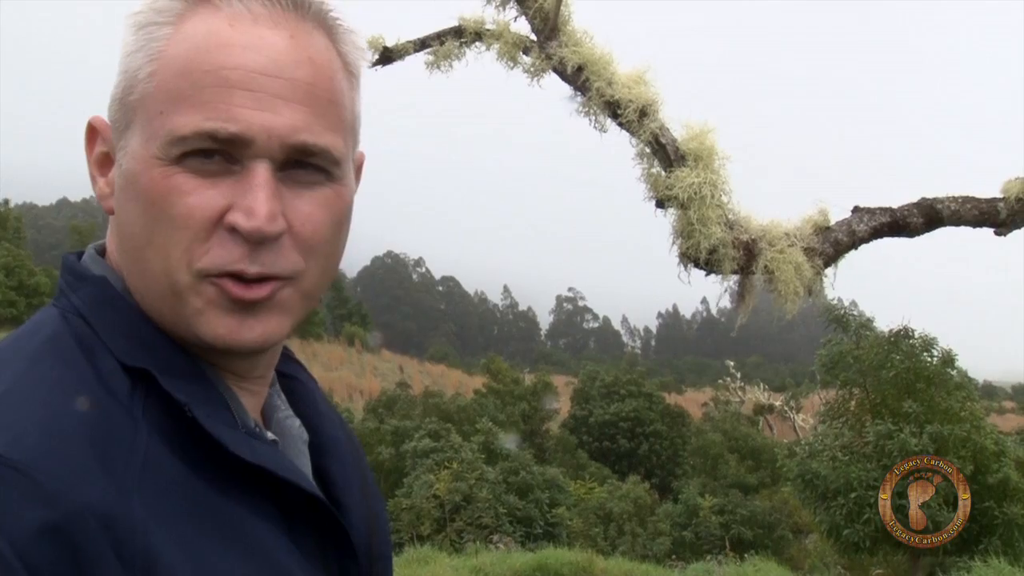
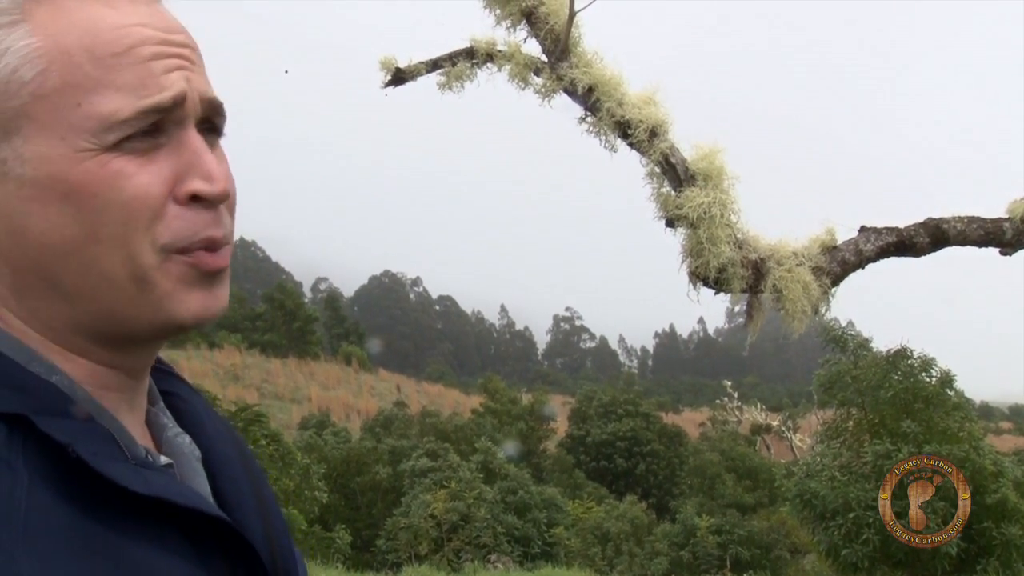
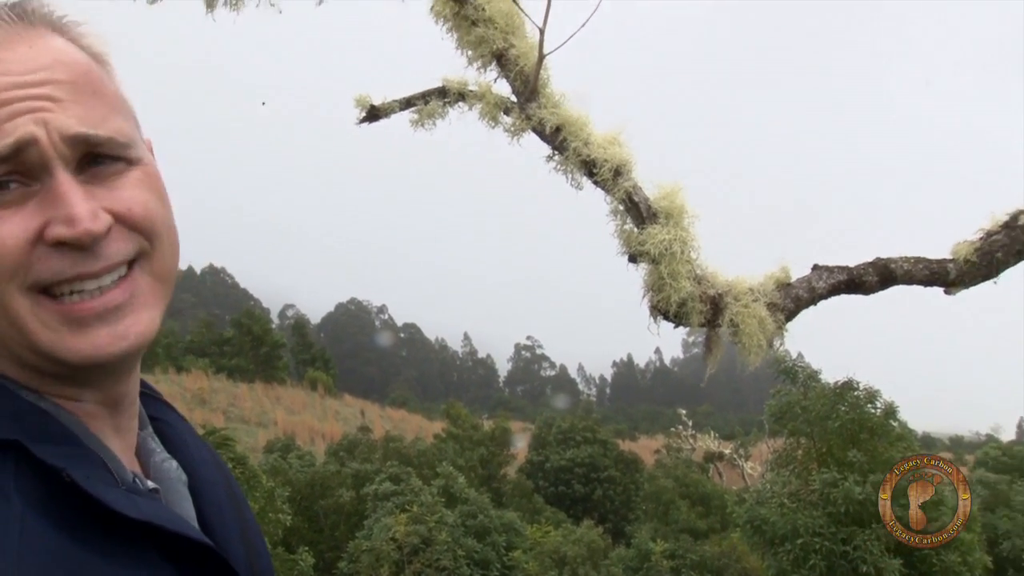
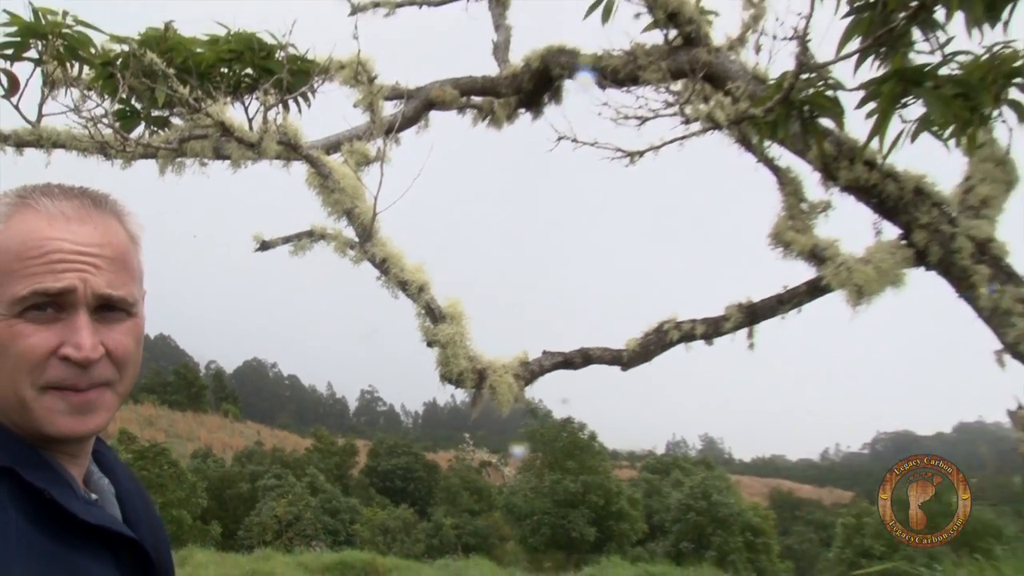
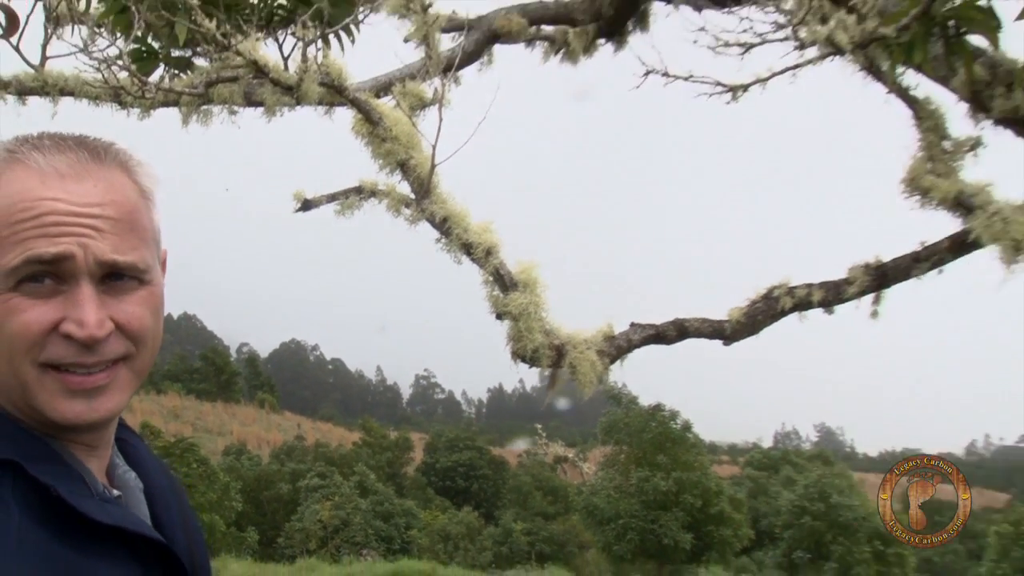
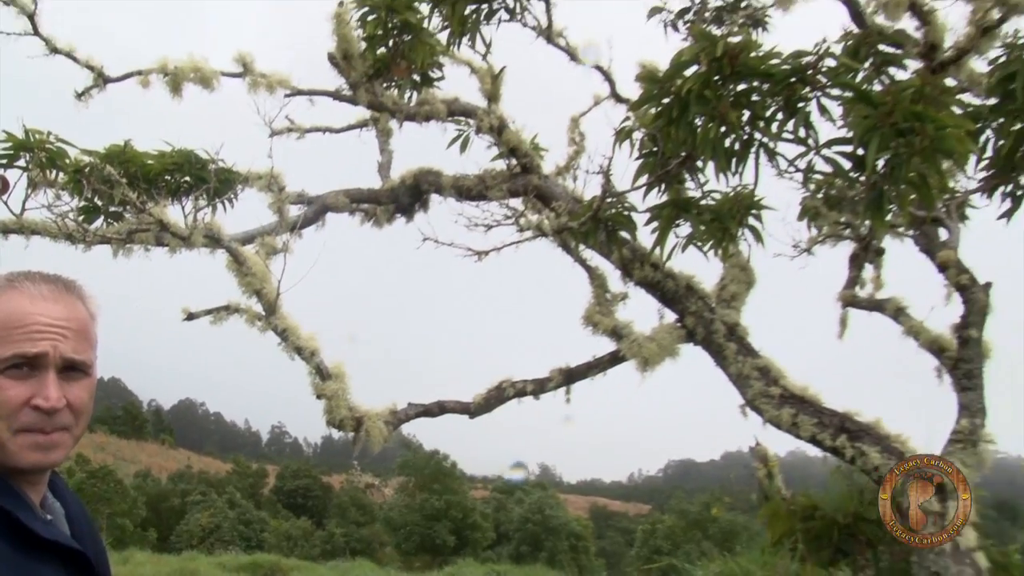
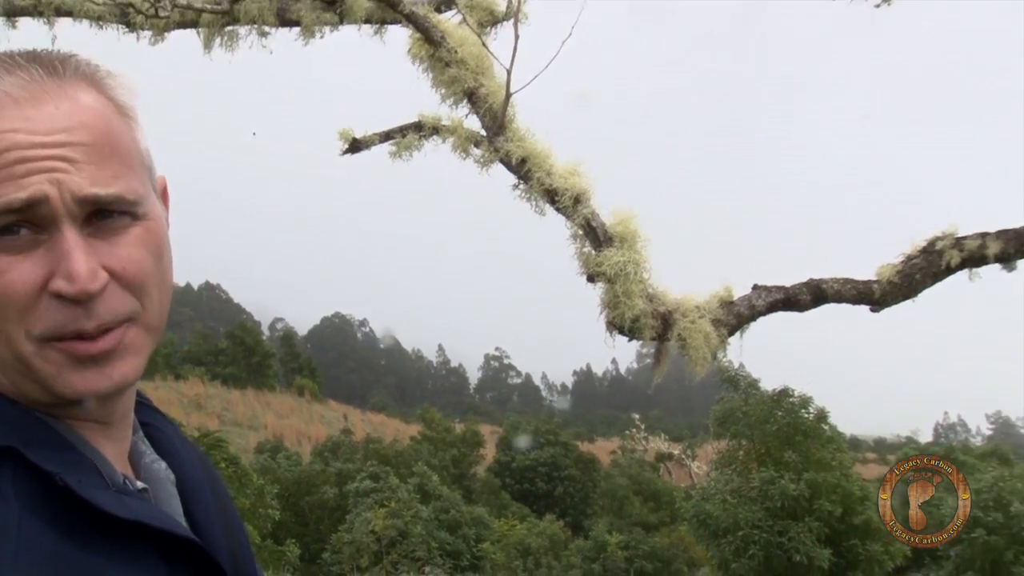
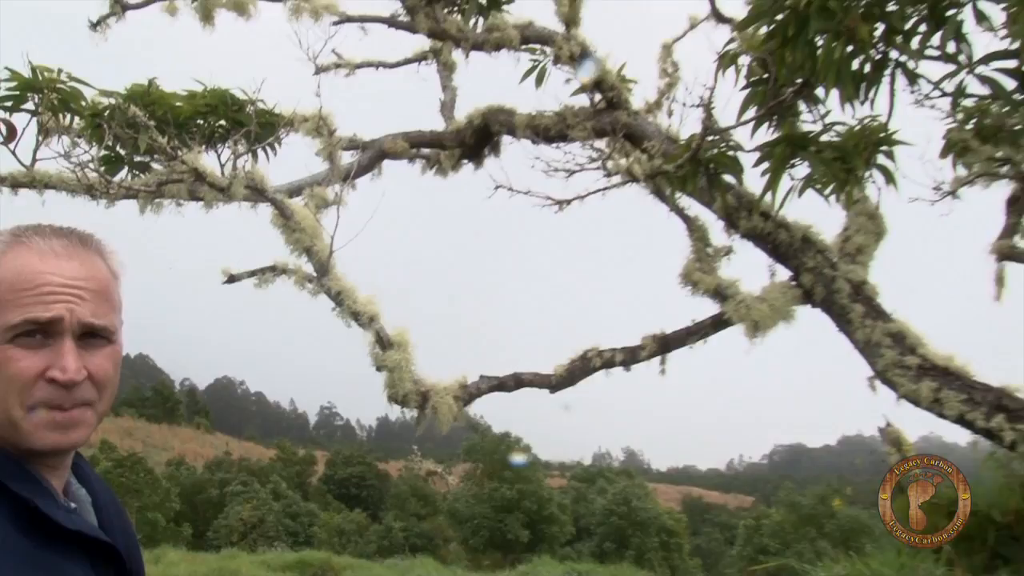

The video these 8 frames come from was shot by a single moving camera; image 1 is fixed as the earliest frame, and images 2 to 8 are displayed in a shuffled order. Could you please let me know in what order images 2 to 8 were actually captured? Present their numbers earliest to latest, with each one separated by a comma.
2, 3, 7, 5, 4, 8, 6
